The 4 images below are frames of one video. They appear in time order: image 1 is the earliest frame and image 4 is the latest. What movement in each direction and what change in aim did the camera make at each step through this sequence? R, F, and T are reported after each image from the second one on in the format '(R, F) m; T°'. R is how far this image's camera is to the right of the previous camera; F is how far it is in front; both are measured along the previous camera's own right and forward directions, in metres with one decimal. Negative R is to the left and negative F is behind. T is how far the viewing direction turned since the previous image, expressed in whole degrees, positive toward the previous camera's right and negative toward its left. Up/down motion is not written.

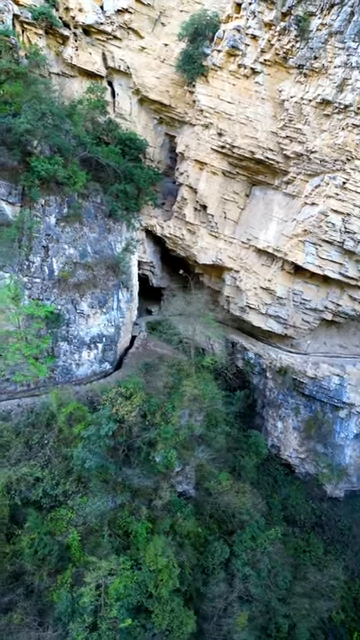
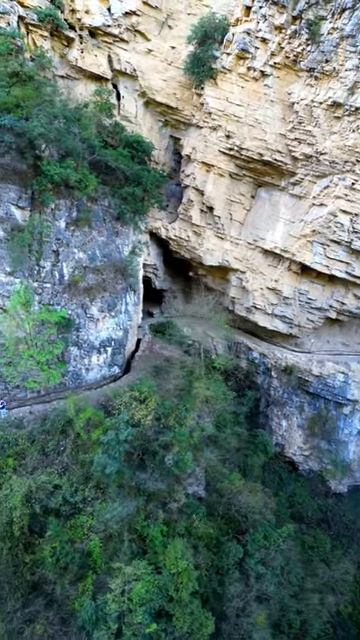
(-0.6, 0.0) m; +3°
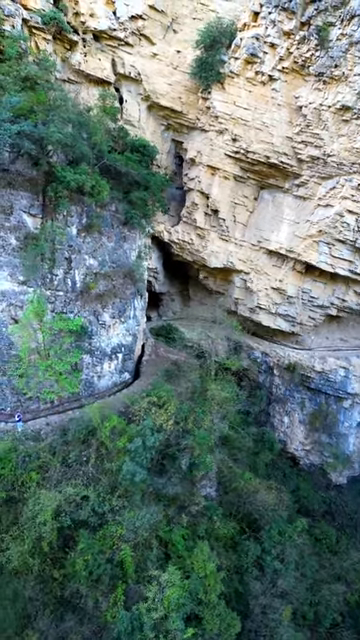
(-0.9, 0.0) m; +5°
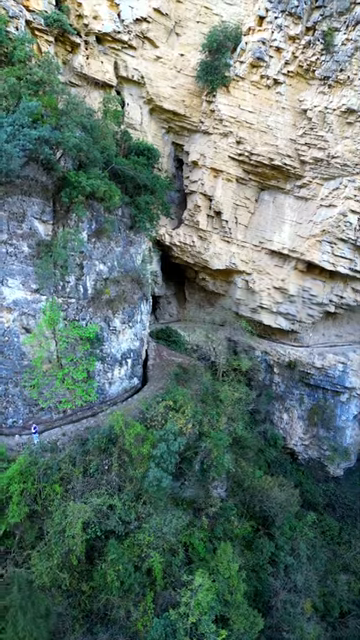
(-0.9, 0.0) m; +5°
